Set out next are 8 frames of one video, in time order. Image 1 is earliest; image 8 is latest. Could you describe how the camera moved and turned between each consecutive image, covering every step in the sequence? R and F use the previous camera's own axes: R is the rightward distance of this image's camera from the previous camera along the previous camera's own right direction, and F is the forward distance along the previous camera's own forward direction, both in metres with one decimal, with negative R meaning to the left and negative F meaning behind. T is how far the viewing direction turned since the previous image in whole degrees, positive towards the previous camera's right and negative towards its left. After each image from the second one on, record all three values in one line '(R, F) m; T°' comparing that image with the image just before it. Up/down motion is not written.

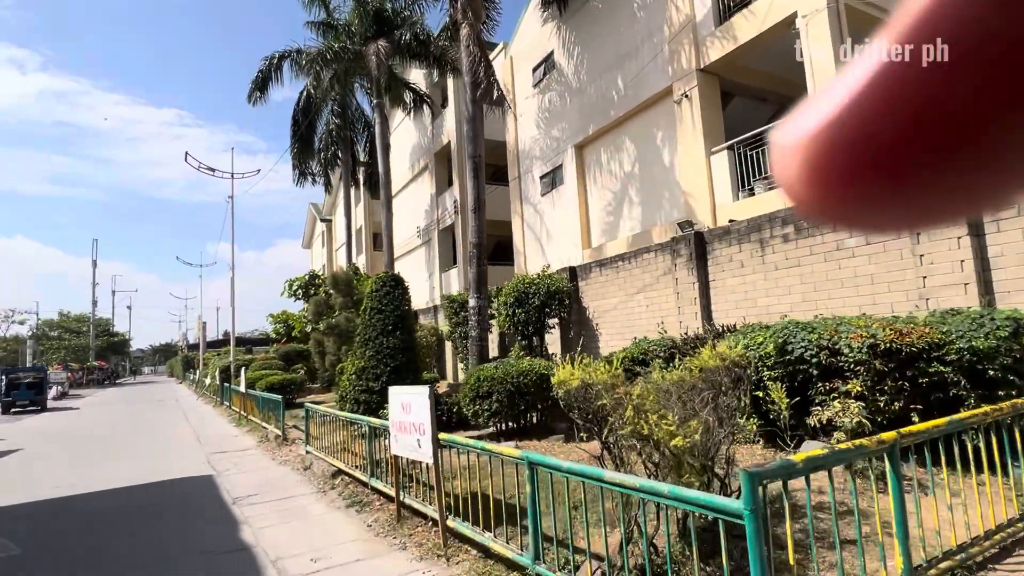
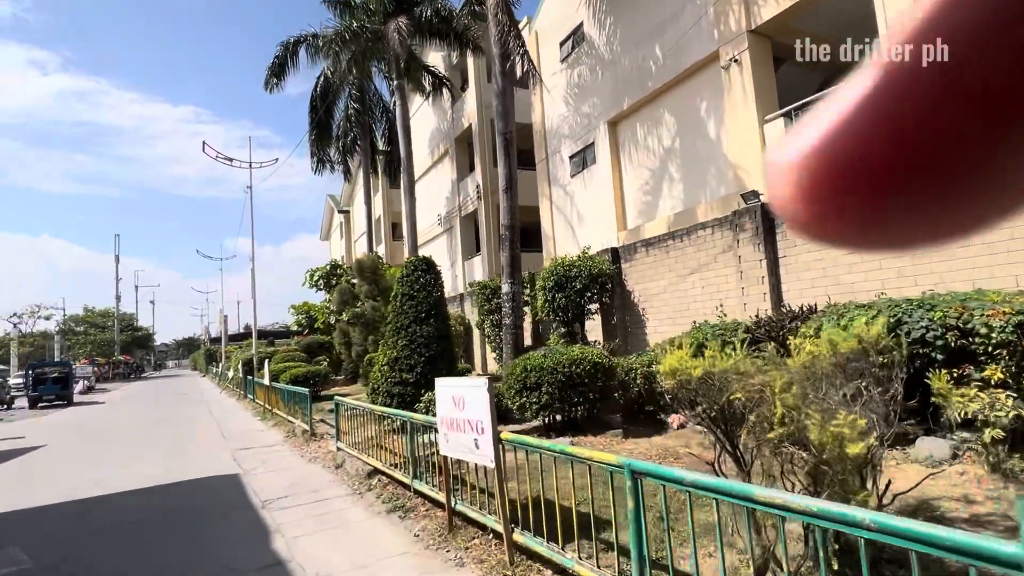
(-0.4, +0.7) m; -2°
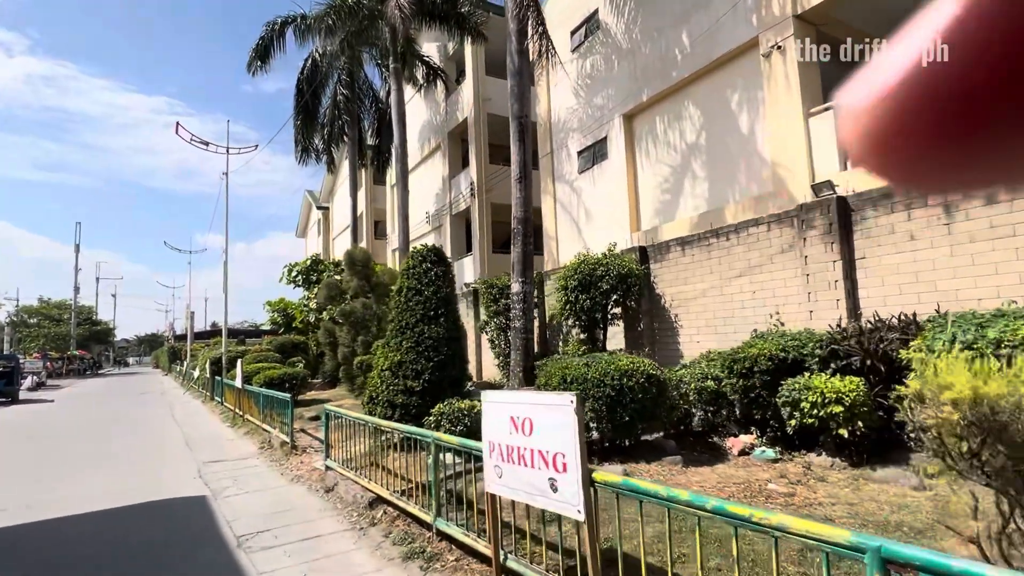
(-0.7, +1.1) m; +3°
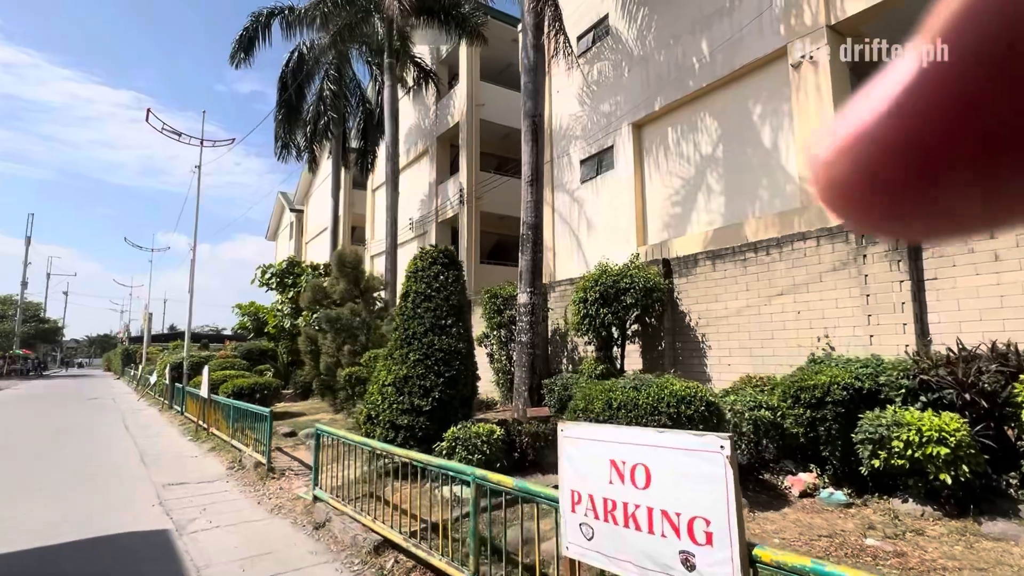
(-0.6, +0.8) m; +3°
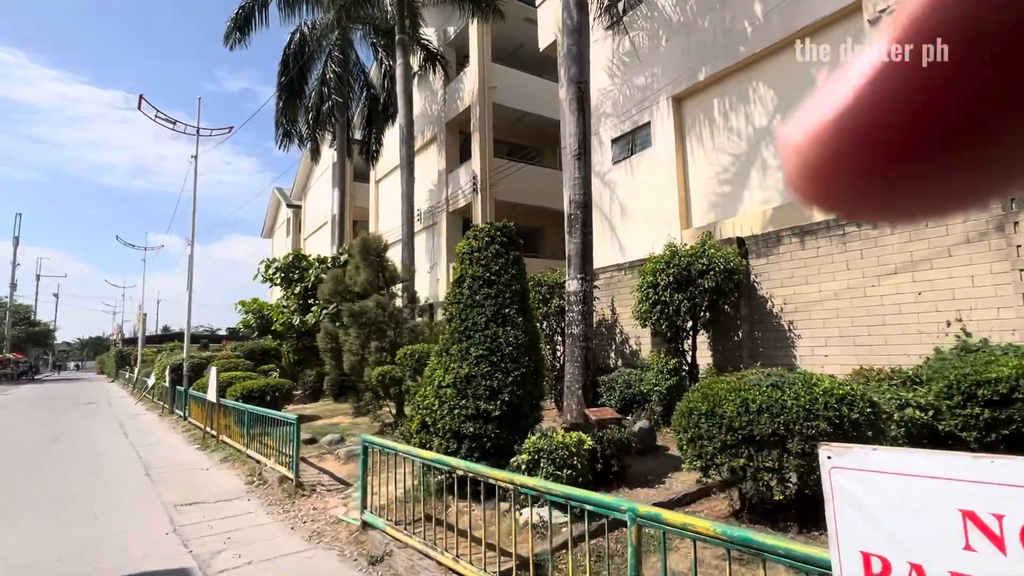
(-0.8, +1.0) m; +1°
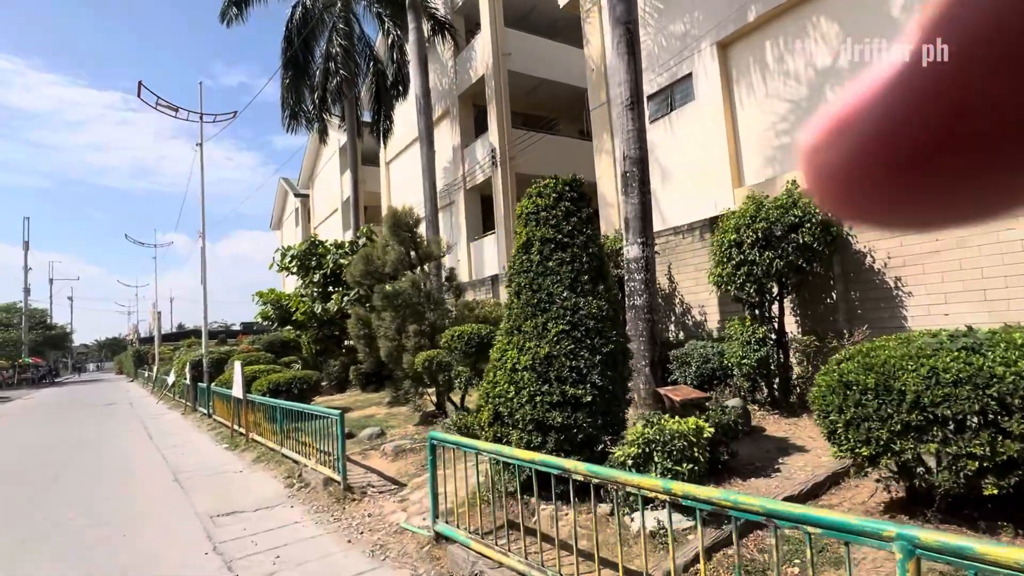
(-0.6, +0.8) m; -1°
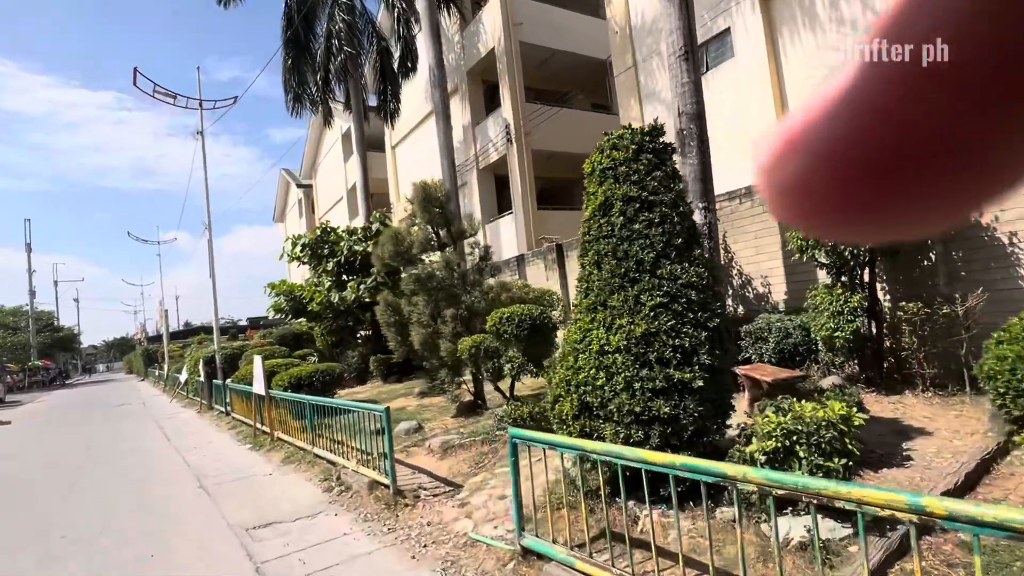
(-0.6, +0.7) m; 0°
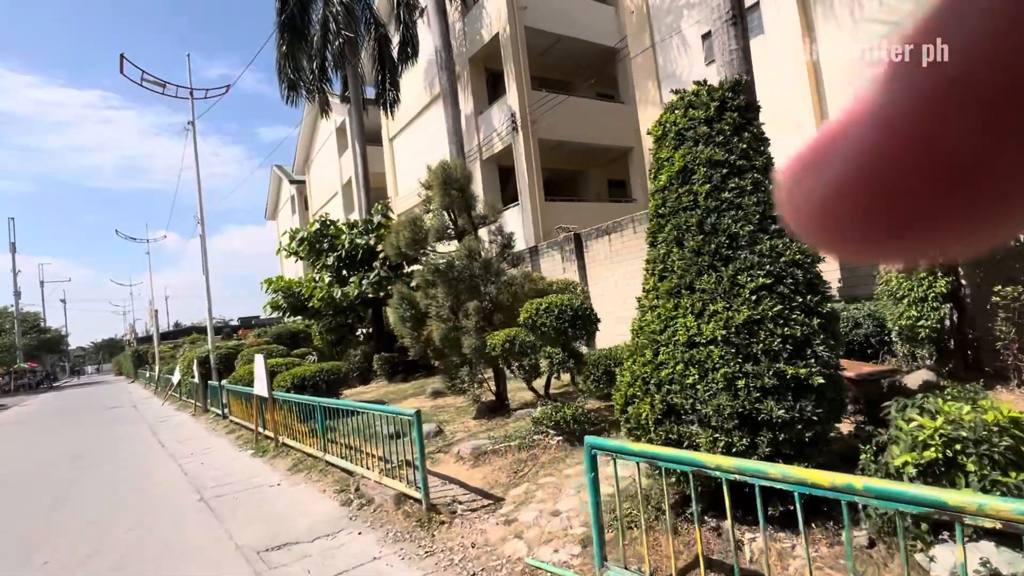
(-0.5, +0.6) m; +1°
